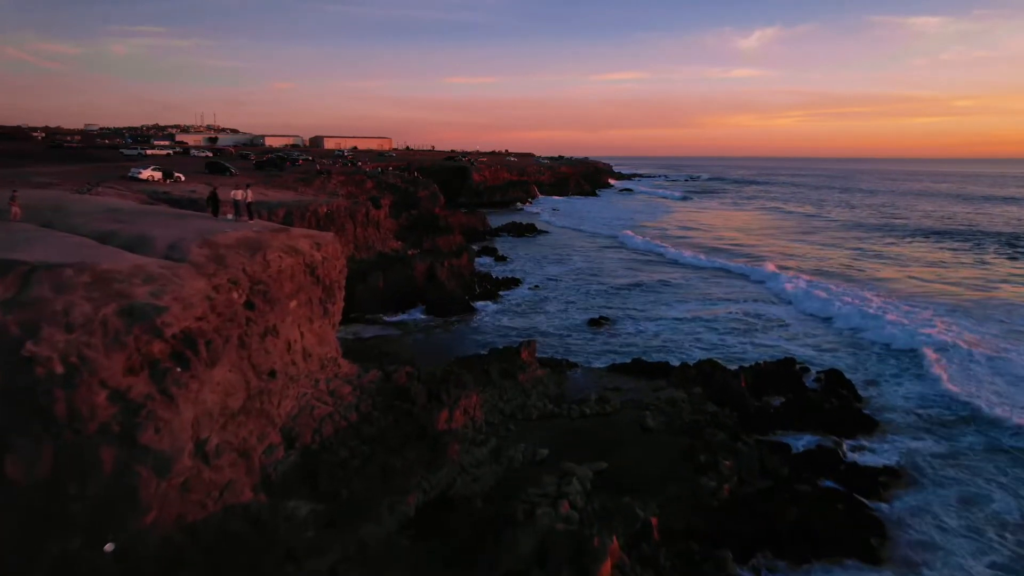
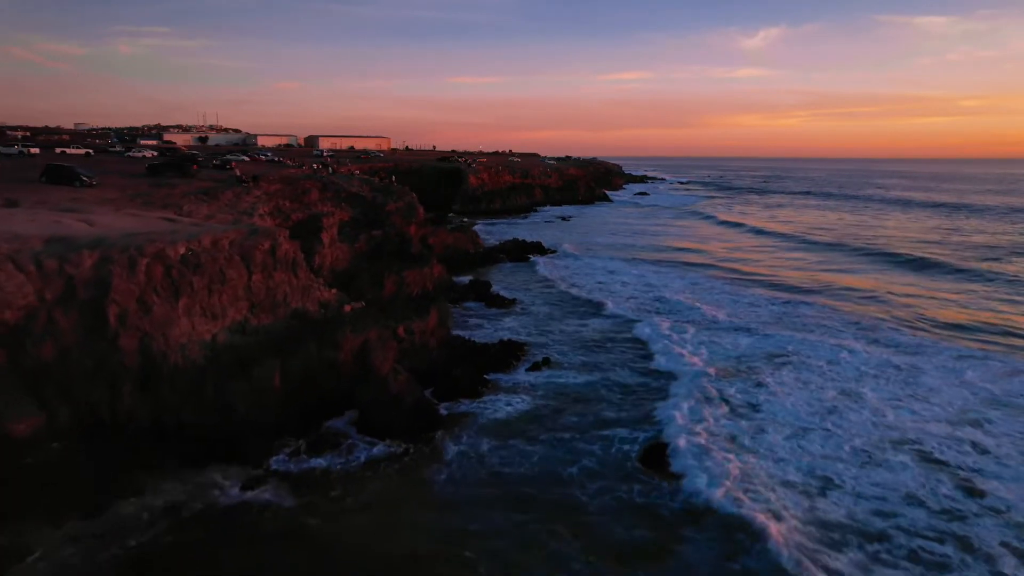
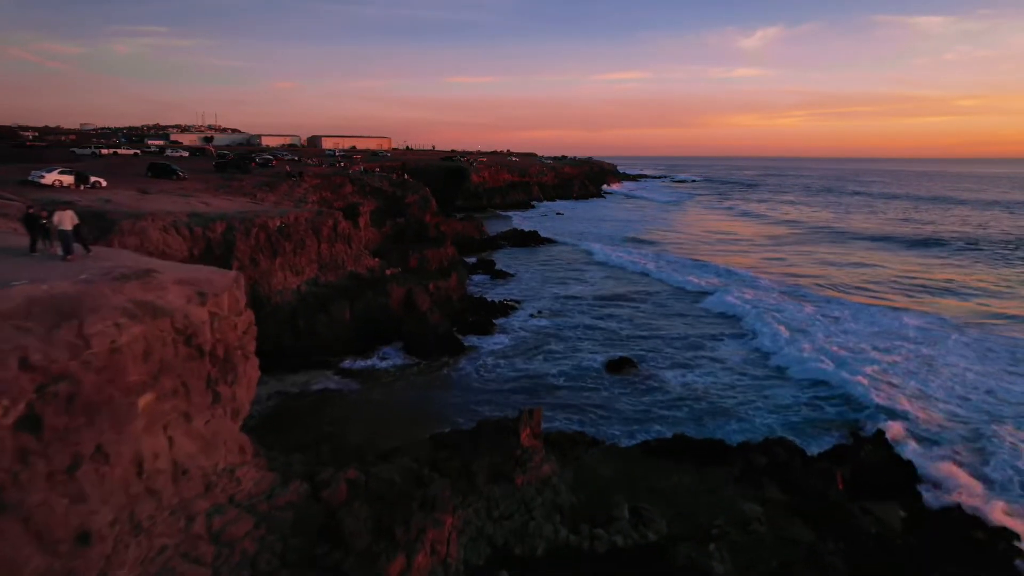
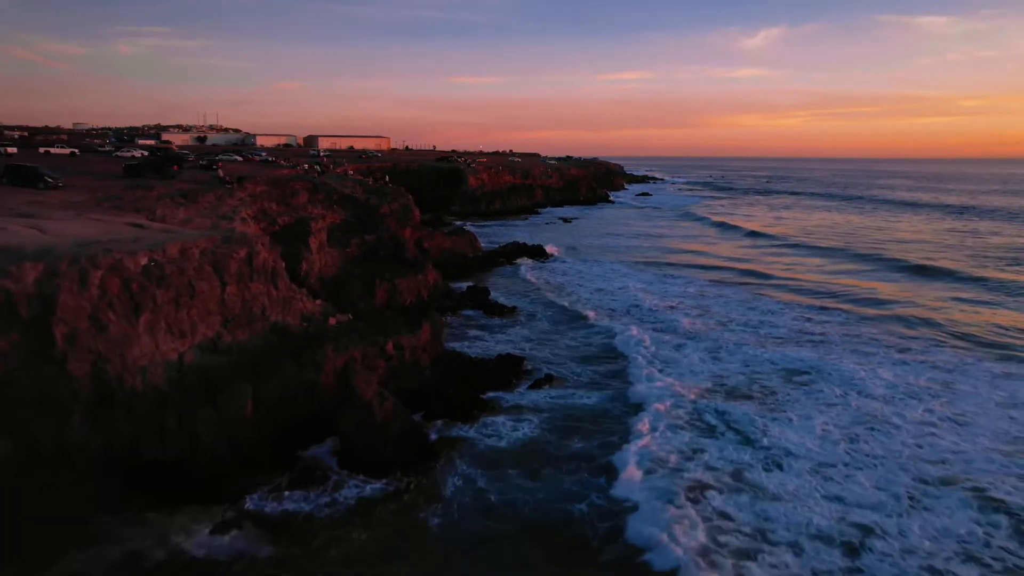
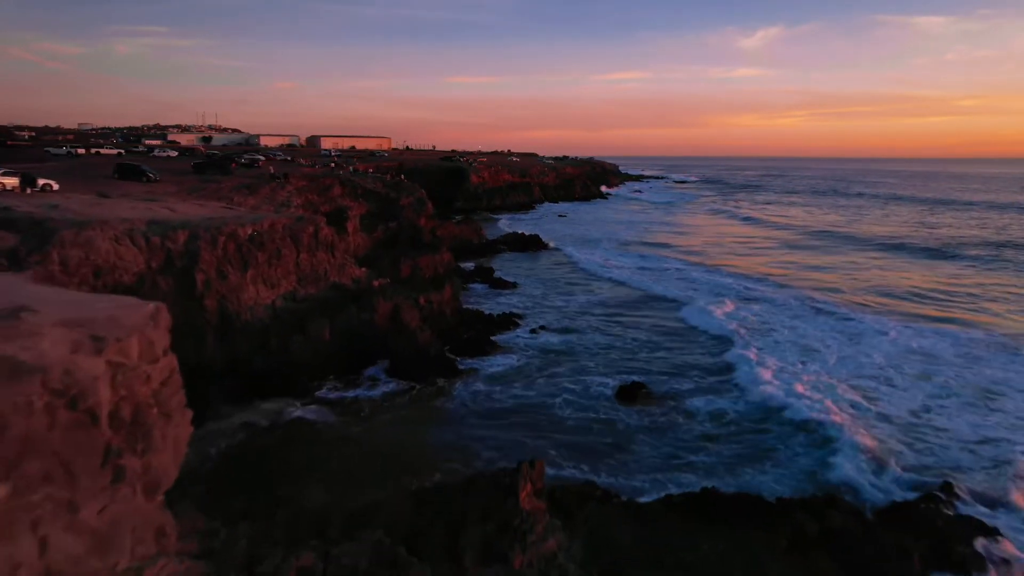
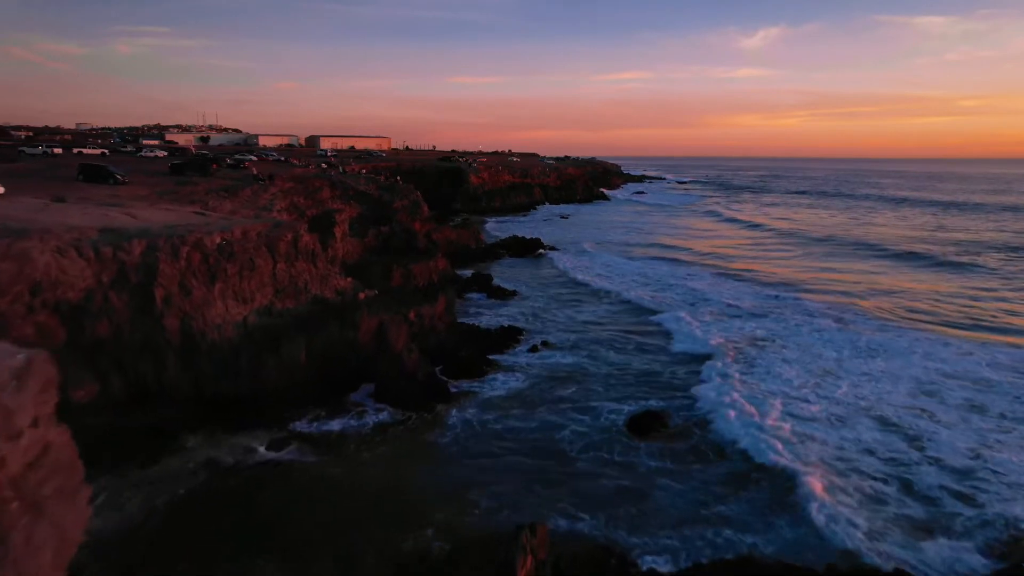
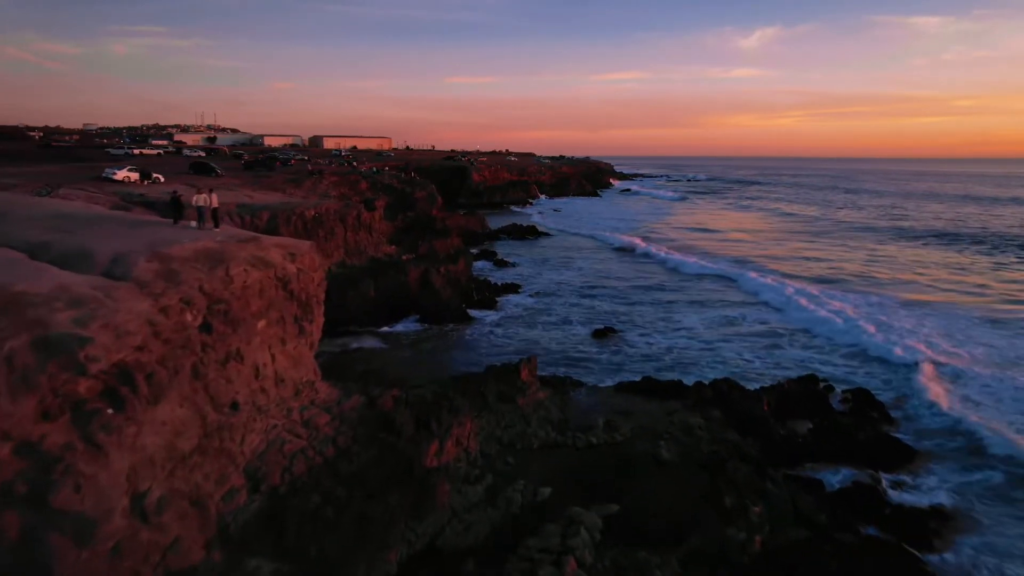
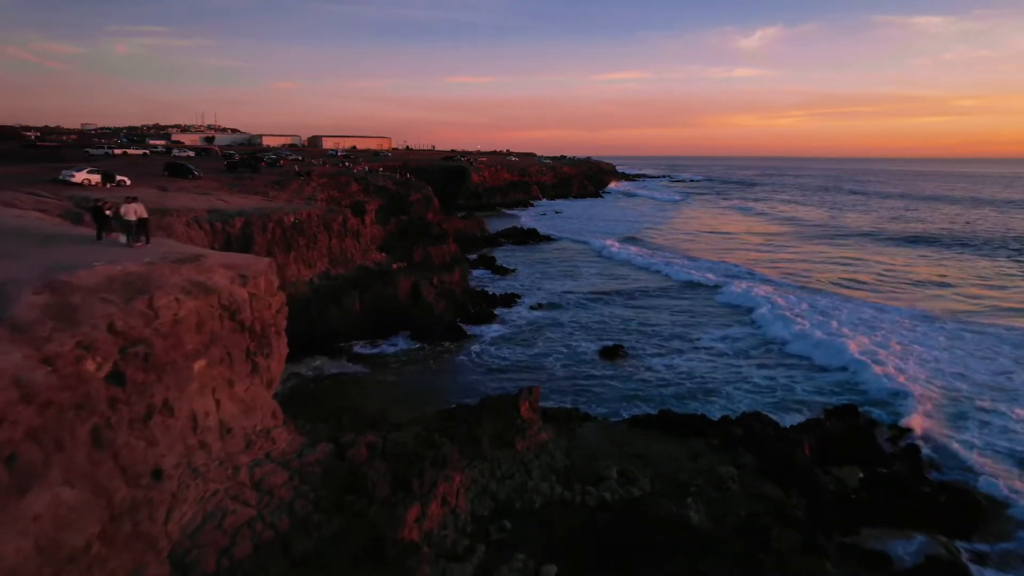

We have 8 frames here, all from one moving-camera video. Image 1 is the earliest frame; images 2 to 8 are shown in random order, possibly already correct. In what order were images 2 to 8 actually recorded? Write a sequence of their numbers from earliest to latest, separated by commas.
7, 8, 3, 5, 6, 2, 4
